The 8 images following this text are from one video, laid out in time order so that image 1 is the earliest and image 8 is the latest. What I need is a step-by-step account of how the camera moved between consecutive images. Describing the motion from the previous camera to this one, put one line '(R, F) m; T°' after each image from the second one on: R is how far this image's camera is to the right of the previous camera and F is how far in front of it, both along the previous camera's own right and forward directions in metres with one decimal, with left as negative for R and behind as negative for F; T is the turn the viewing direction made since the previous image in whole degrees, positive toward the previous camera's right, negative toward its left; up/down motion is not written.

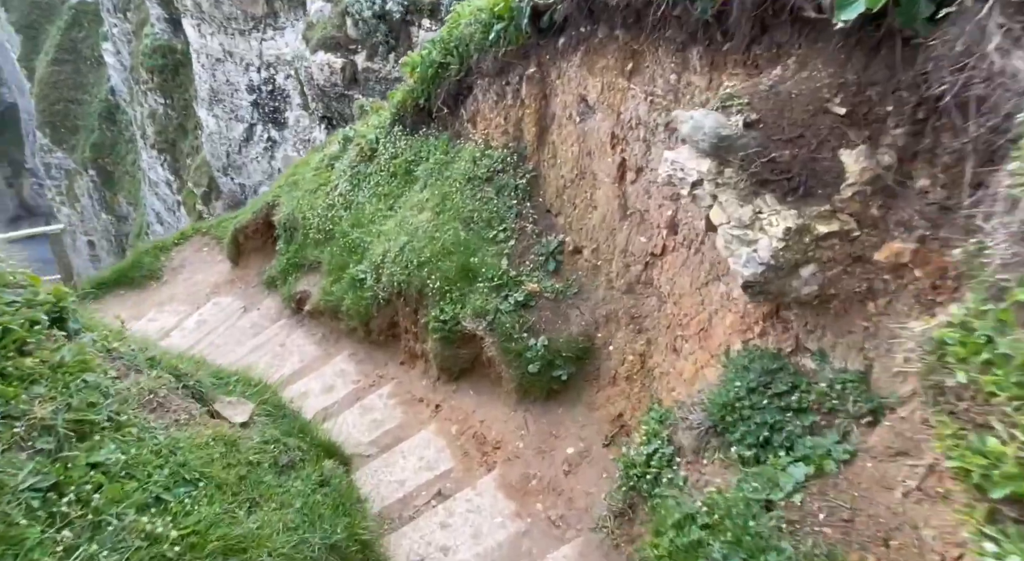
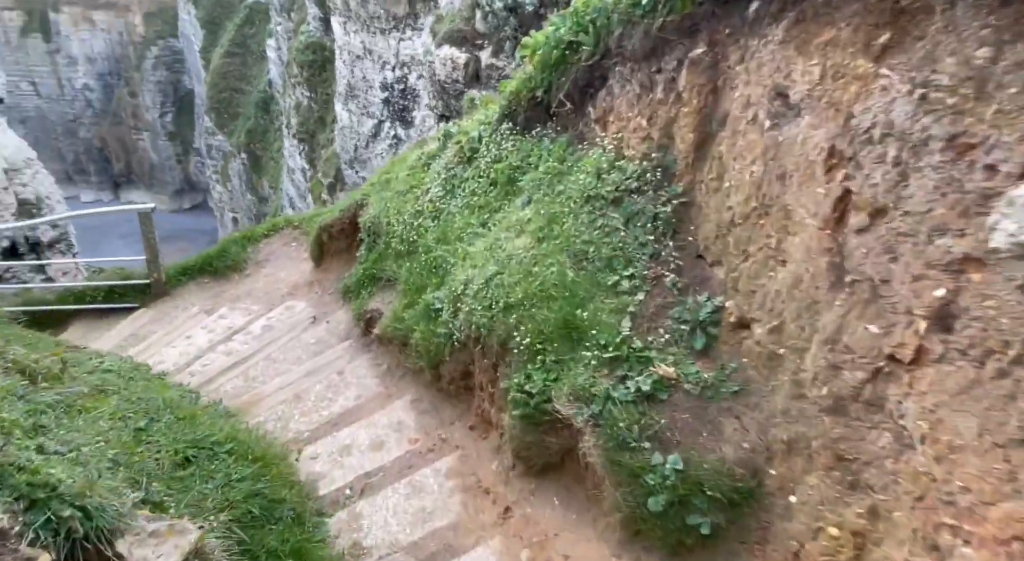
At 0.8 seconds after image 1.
(-0.1, +0.8) m; -10°
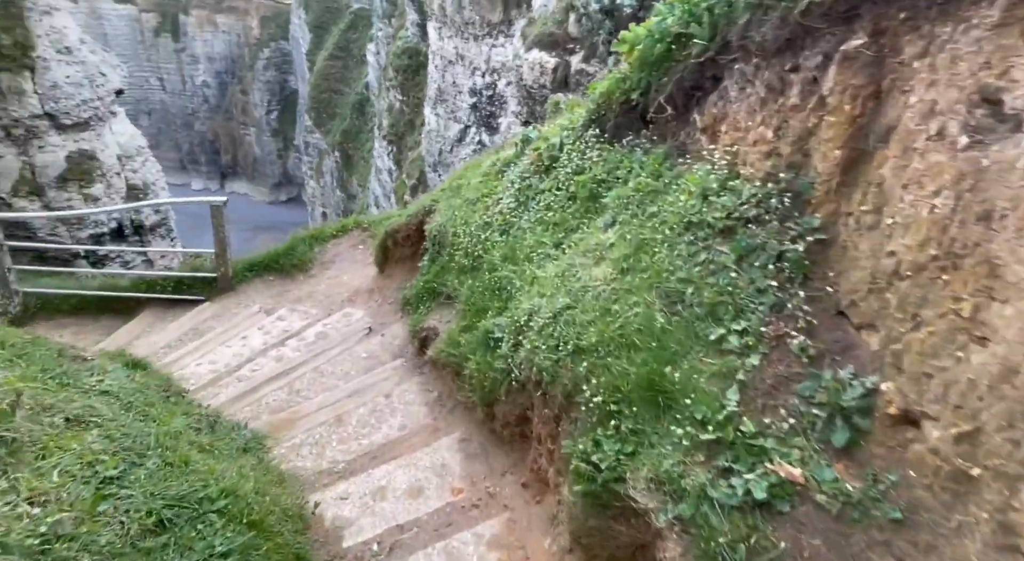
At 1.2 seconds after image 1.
(0.0, +0.4) m; -7°
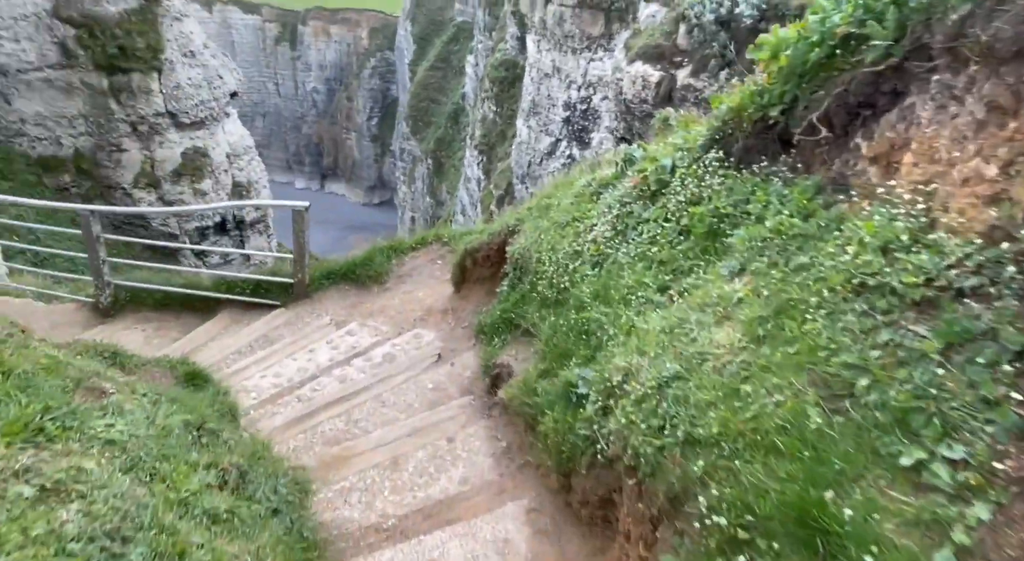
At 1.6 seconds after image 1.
(0.0, +0.4) m; -8°
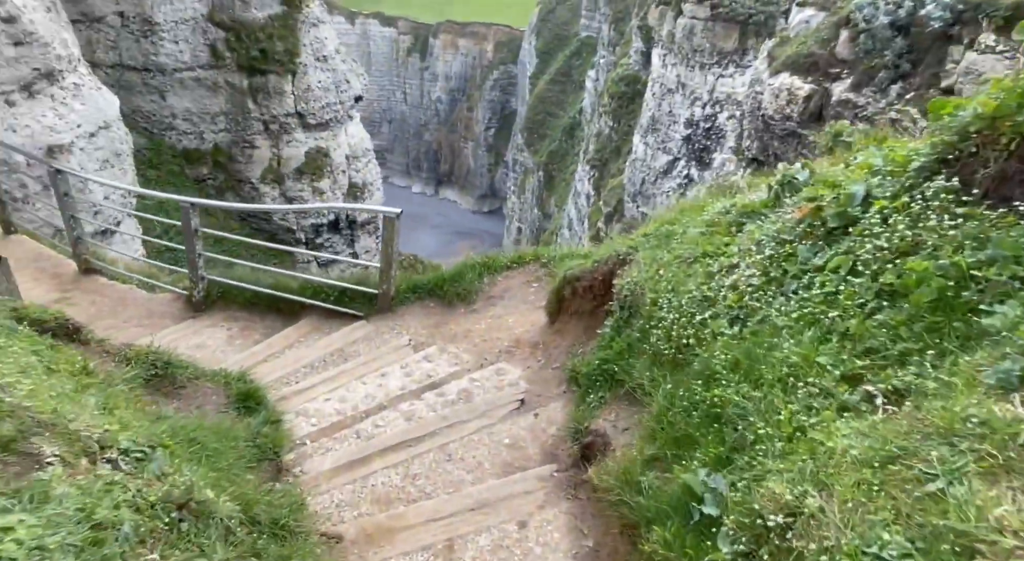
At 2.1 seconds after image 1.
(0.0, +0.6) m; -10°
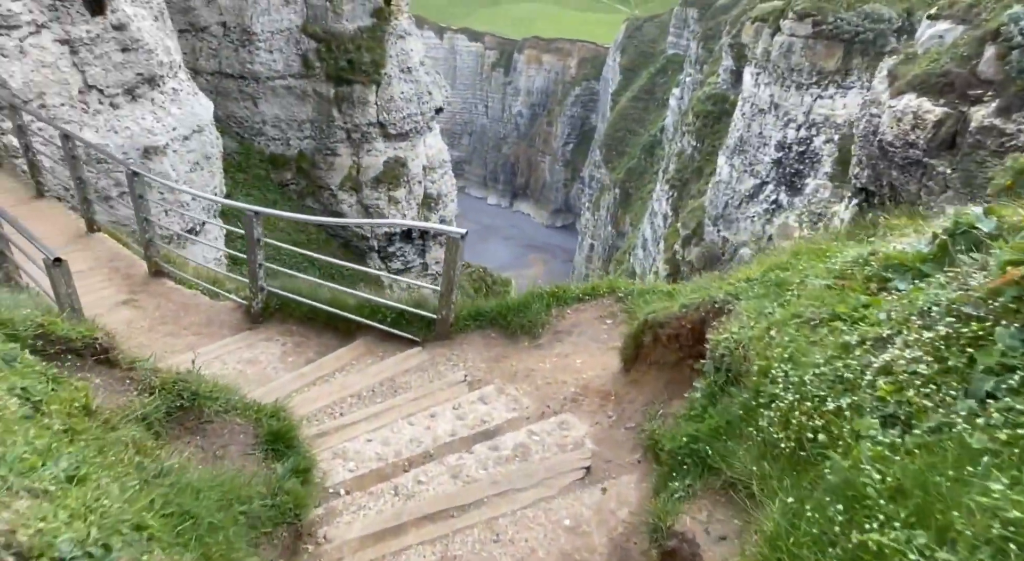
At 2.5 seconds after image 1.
(0.0, +0.4) m; -7°
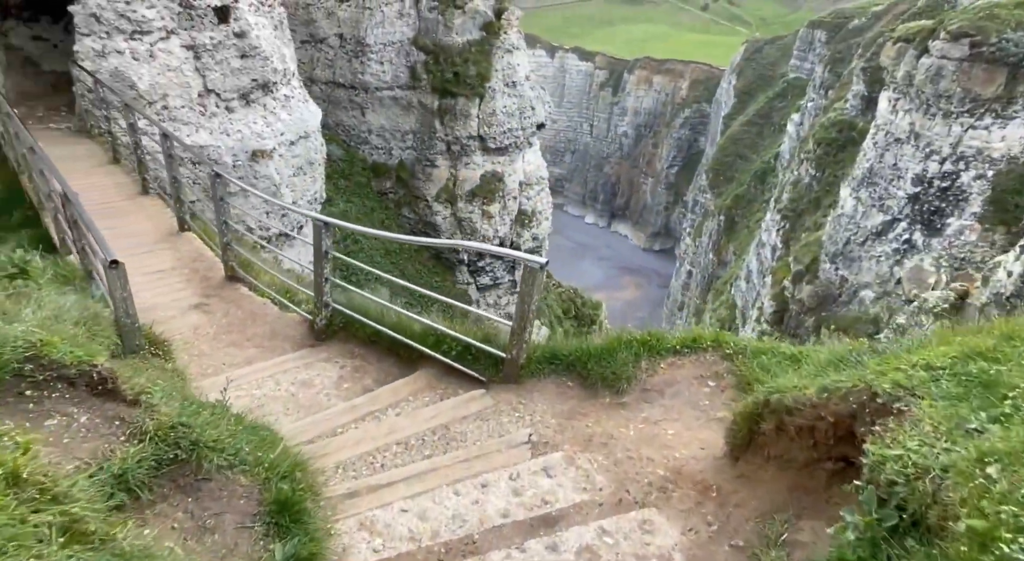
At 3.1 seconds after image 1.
(0.0, +0.6) m; -9°
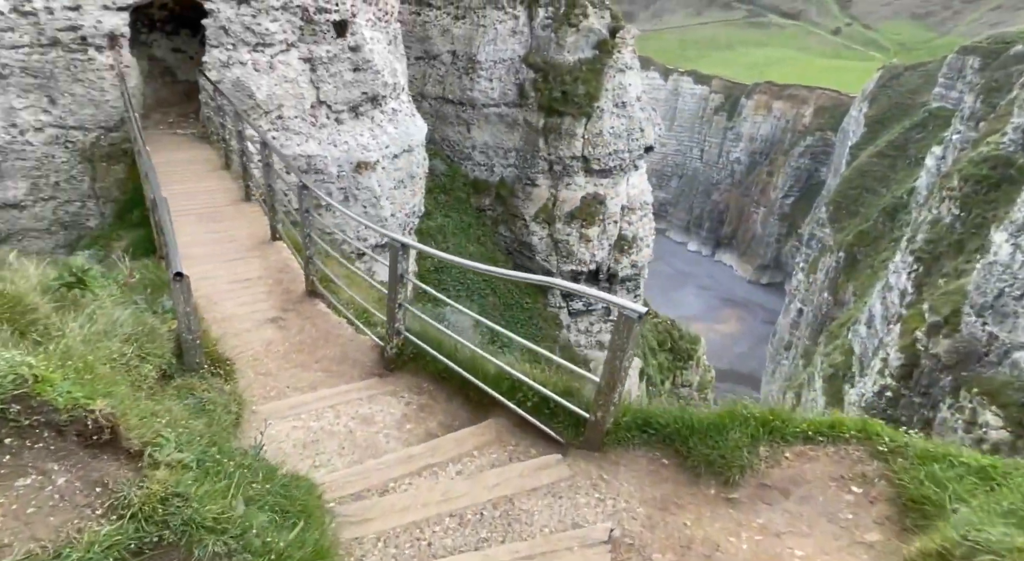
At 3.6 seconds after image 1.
(0.0, +0.5) m; -9°
